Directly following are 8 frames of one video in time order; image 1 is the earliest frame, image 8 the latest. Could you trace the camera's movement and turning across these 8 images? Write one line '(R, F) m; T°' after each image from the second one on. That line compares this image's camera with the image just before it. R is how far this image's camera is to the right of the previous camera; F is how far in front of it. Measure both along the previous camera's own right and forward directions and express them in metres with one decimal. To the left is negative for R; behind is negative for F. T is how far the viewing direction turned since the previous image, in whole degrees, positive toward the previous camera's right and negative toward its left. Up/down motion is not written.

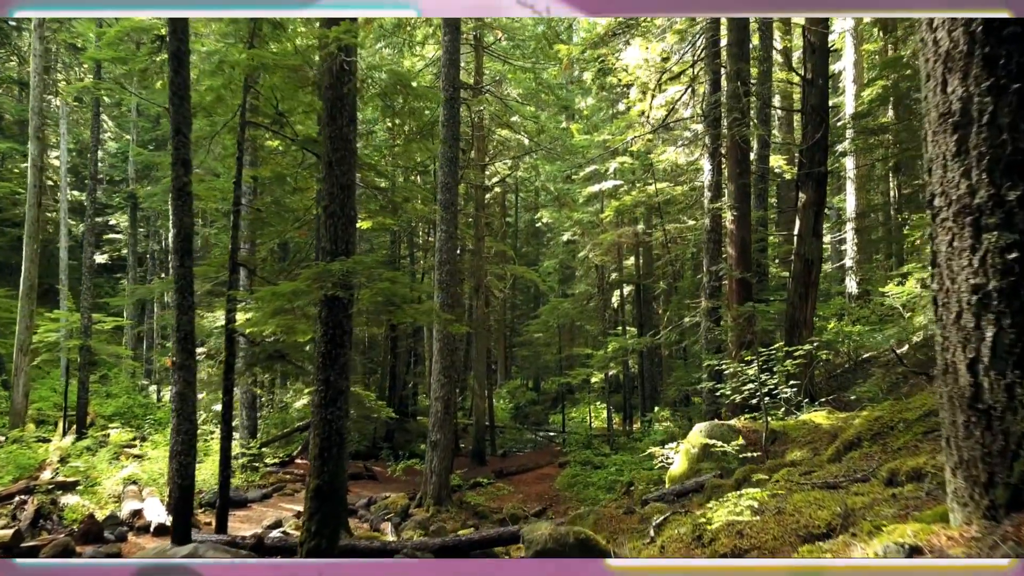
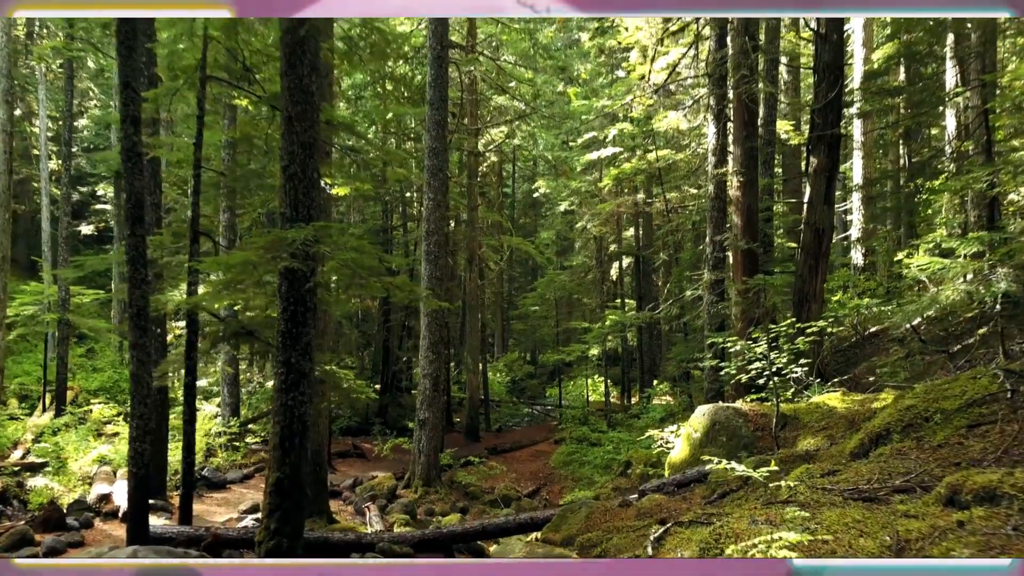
(+0.1, +0.5) m; 0°
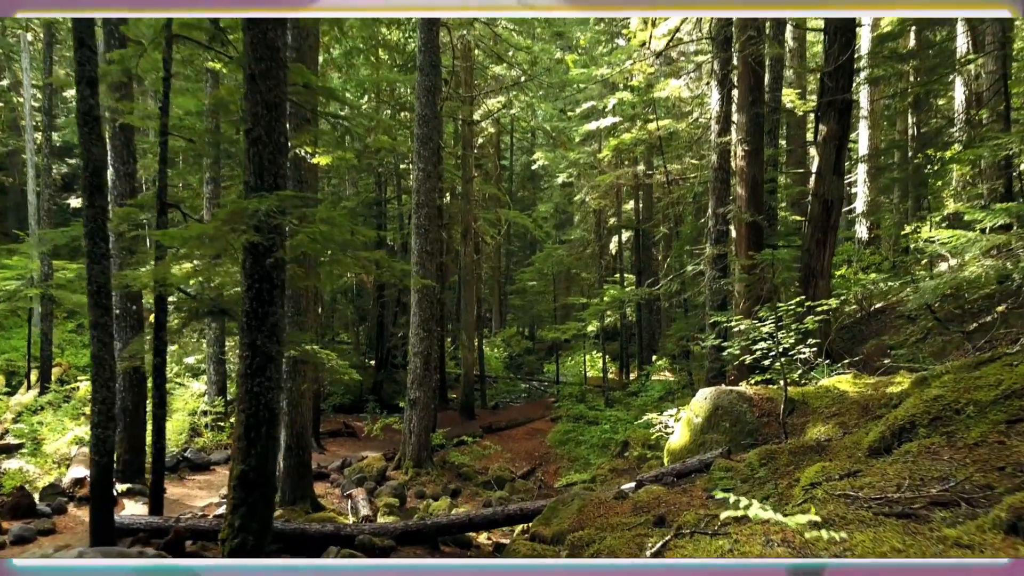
(+0.1, +0.3) m; 0°
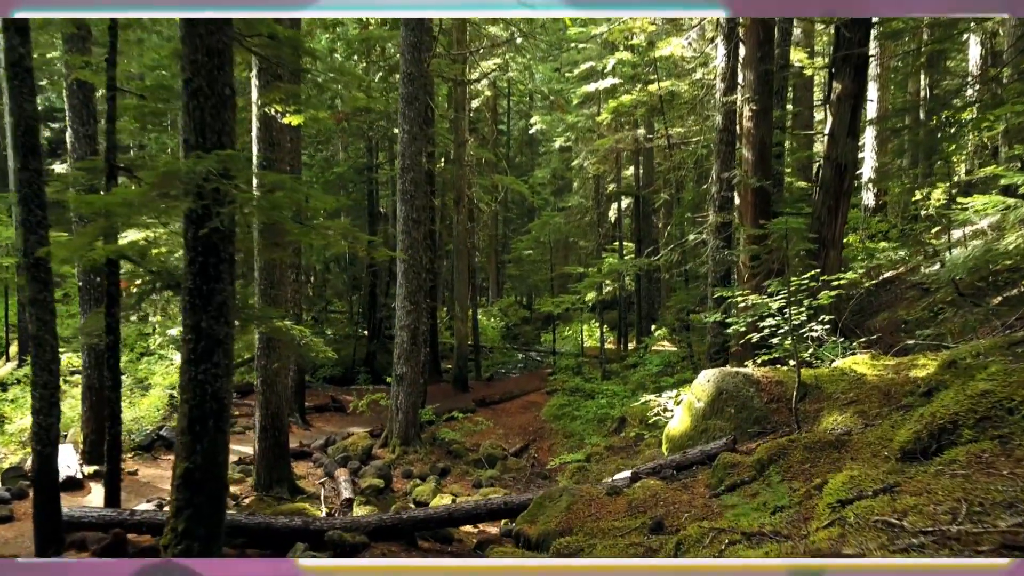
(+0.1, +0.4) m; 0°
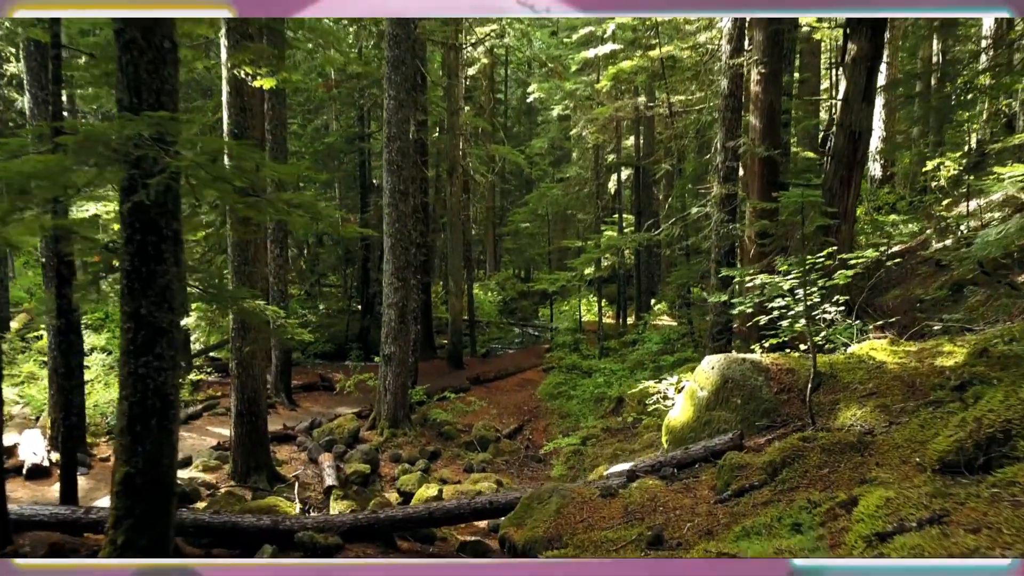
(+0.1, +0.4) m; 0°
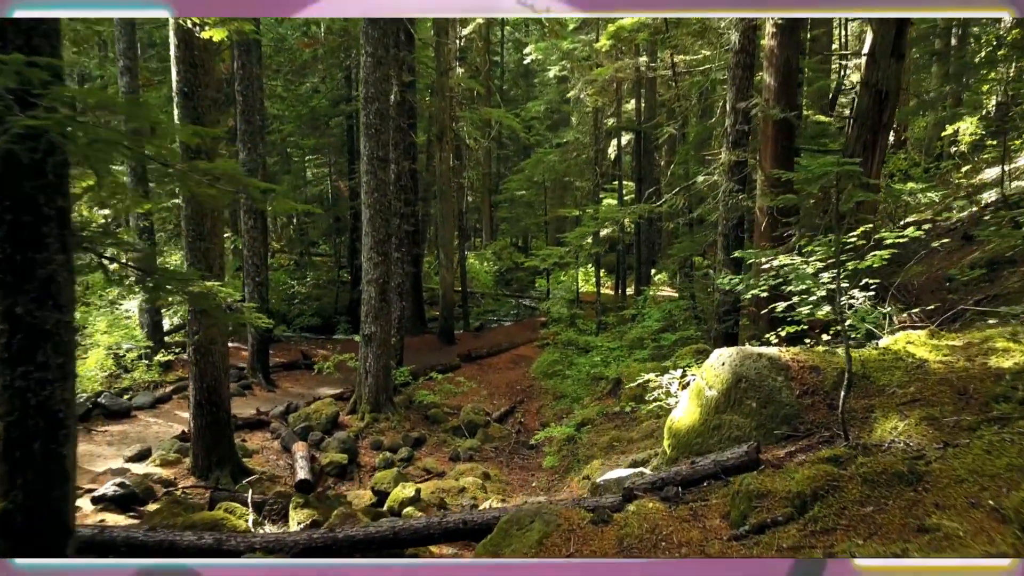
(+0.1, +0.5) m; 0°
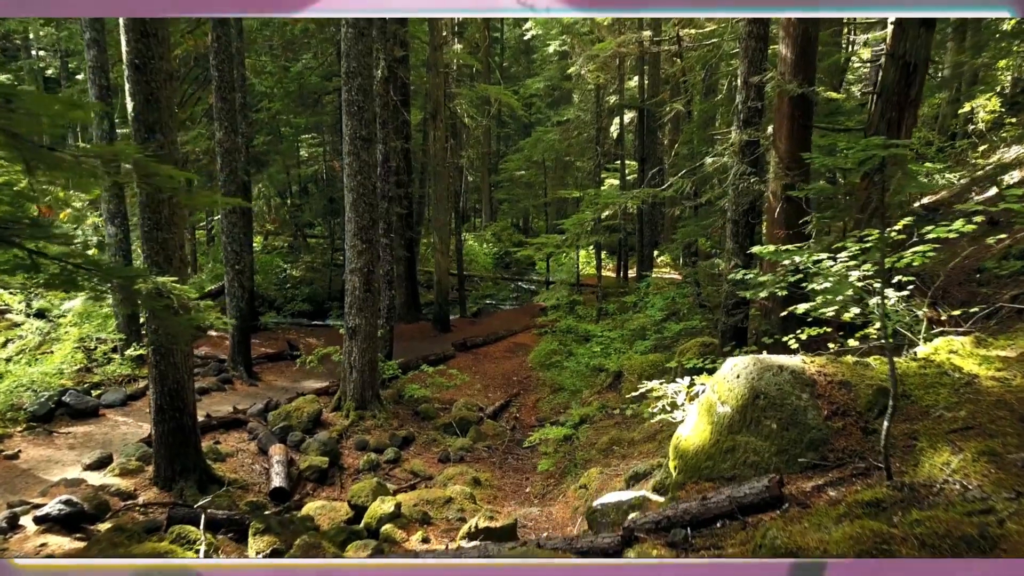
(+0.1, +0.4) m; 0°
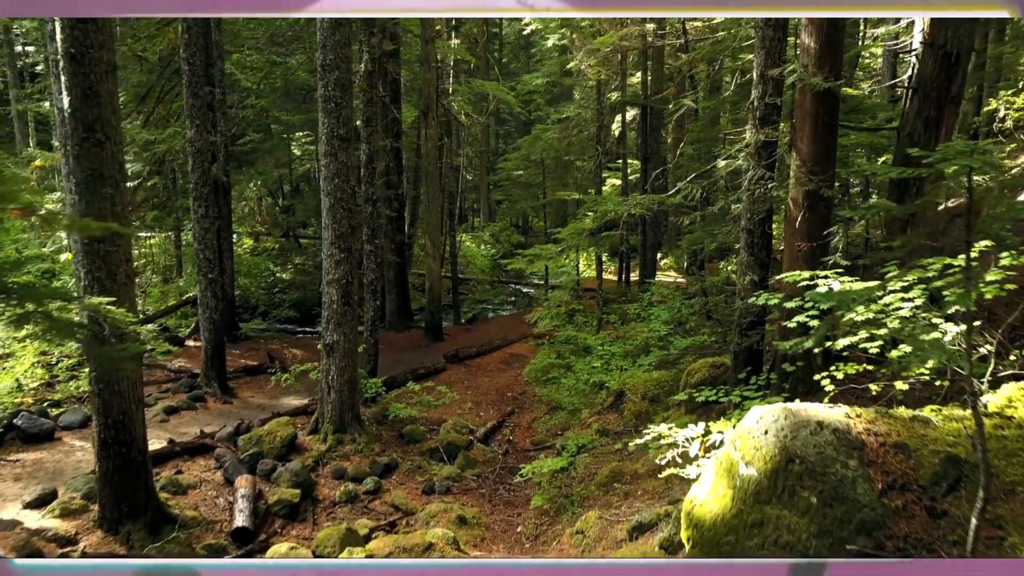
(+0.1, +0.5) m; 0°
